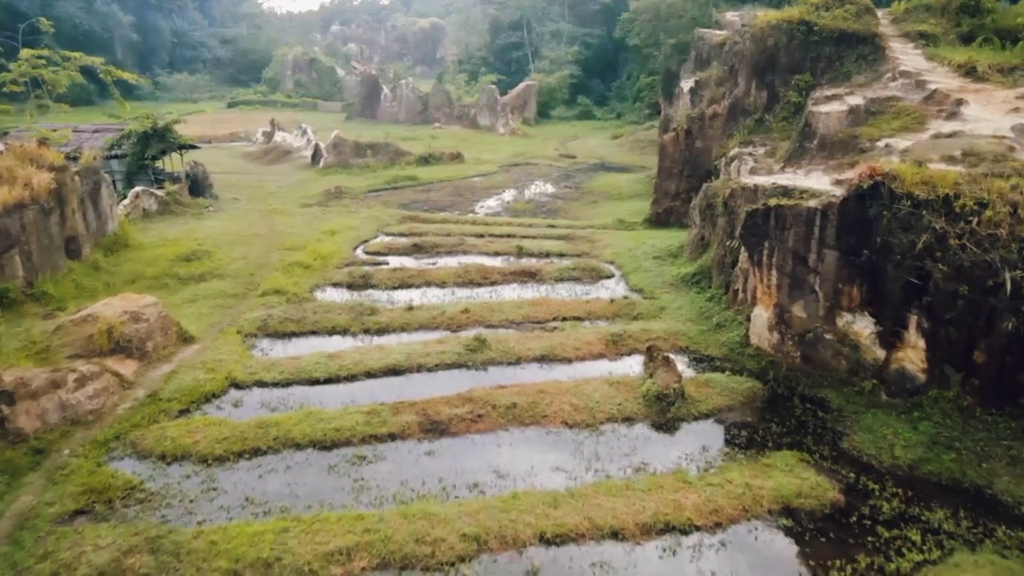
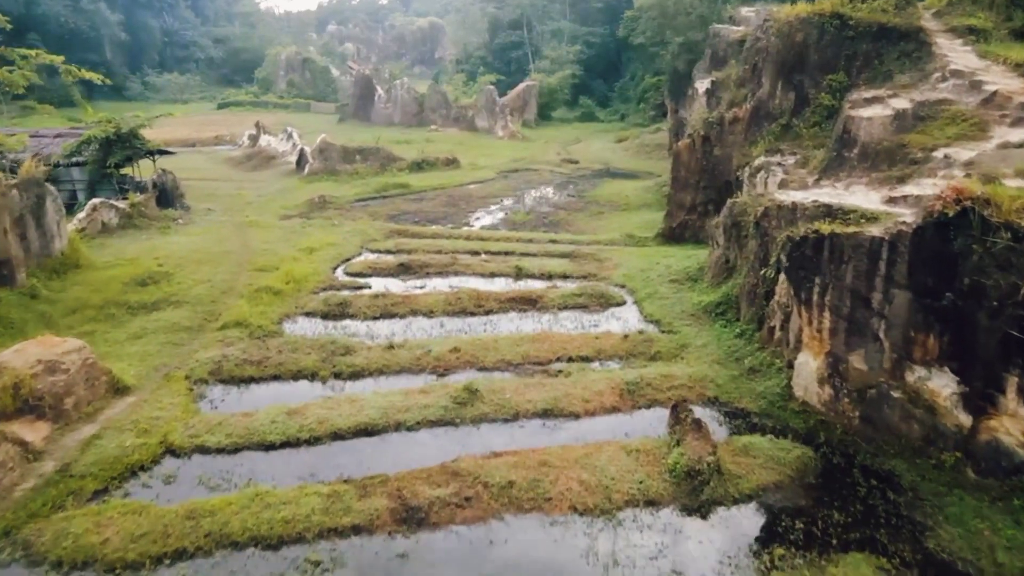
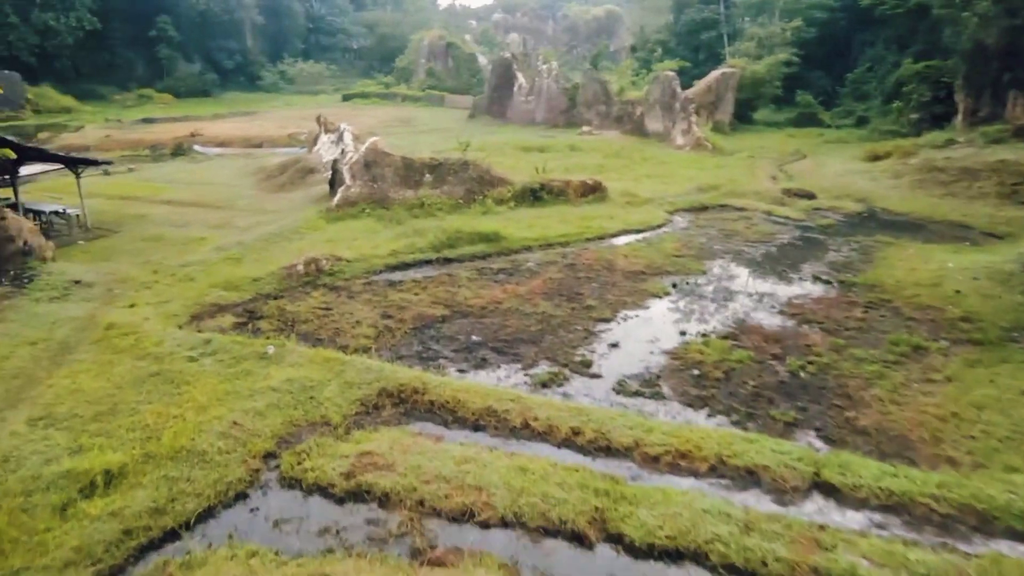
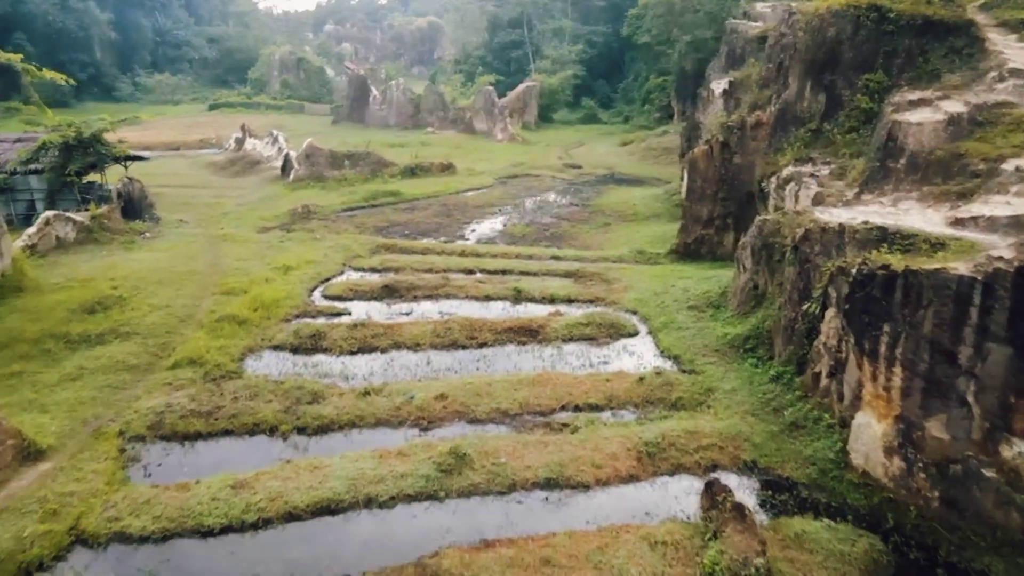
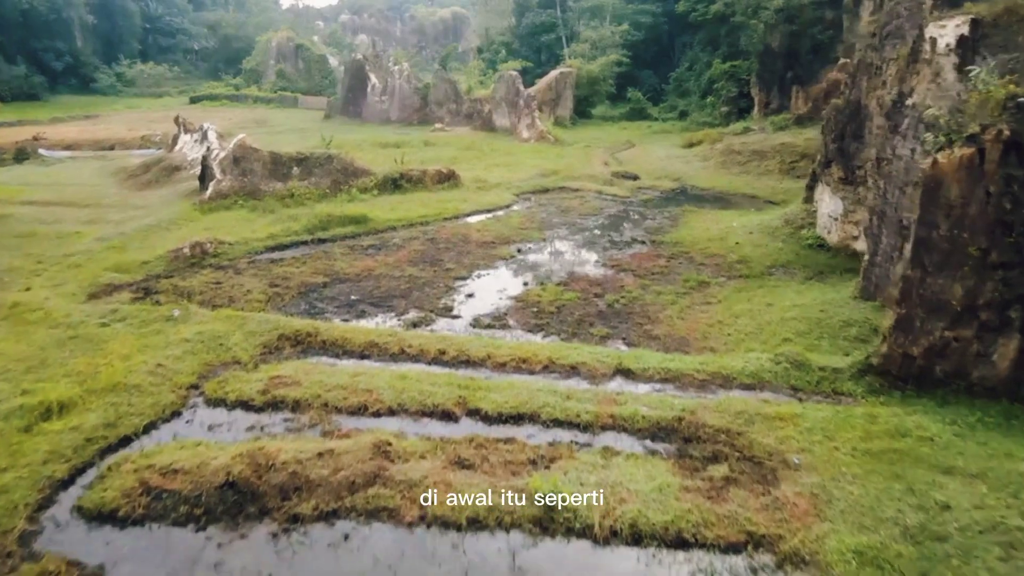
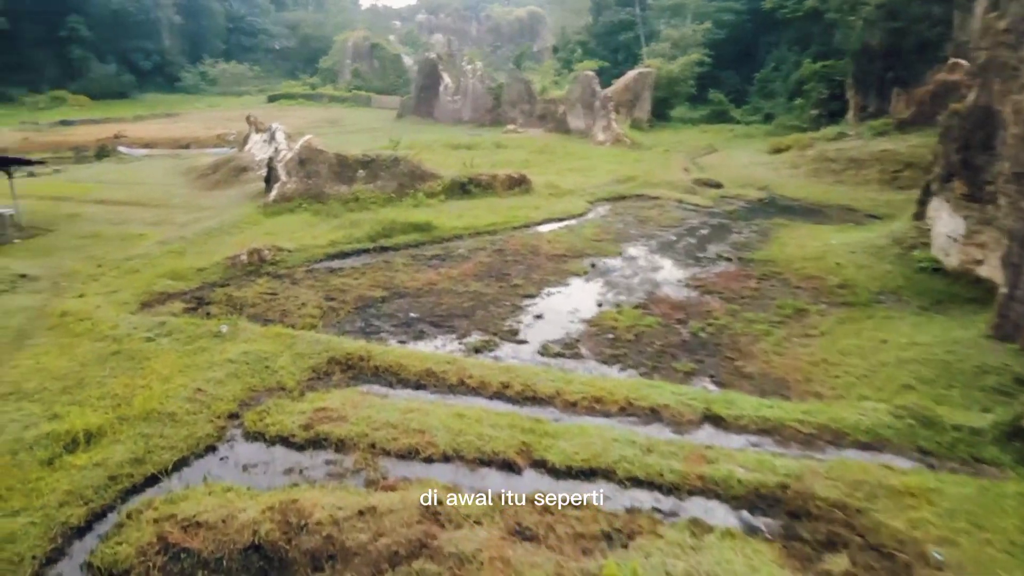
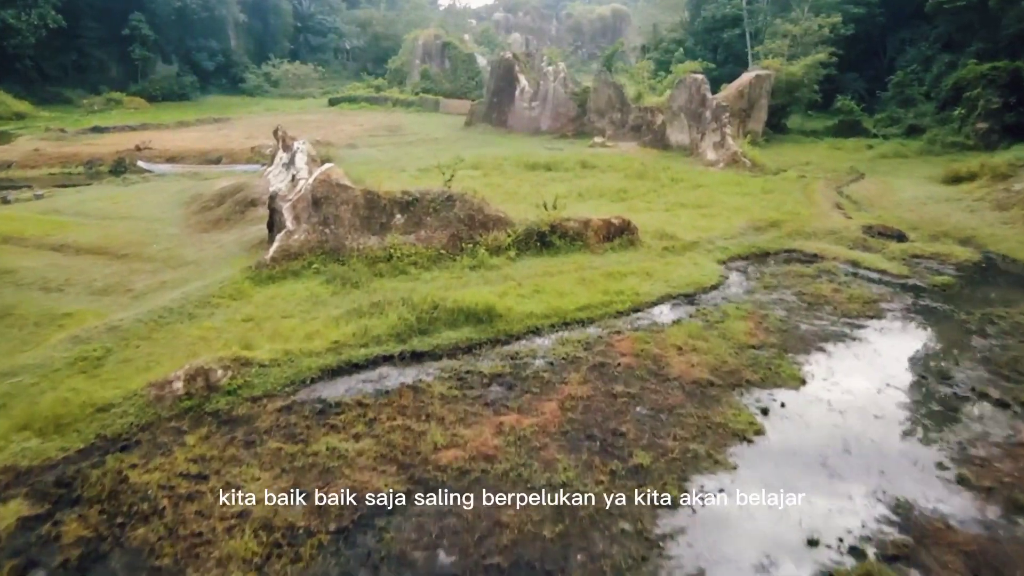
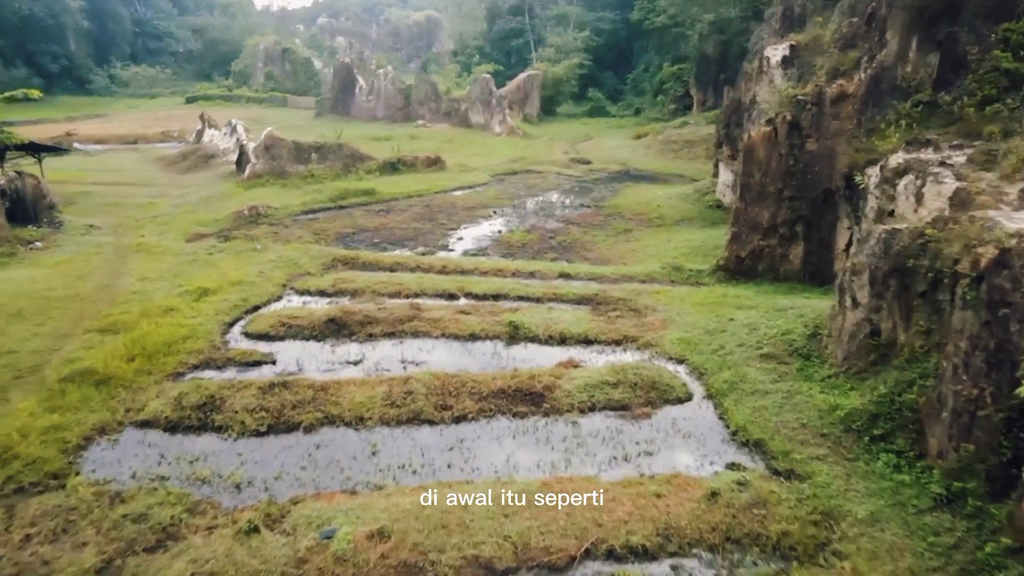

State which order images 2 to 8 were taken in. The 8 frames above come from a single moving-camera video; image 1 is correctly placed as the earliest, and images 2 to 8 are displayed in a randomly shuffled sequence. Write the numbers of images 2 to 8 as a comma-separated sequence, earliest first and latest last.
2, 4, 8, 5, 6, 3, 7
